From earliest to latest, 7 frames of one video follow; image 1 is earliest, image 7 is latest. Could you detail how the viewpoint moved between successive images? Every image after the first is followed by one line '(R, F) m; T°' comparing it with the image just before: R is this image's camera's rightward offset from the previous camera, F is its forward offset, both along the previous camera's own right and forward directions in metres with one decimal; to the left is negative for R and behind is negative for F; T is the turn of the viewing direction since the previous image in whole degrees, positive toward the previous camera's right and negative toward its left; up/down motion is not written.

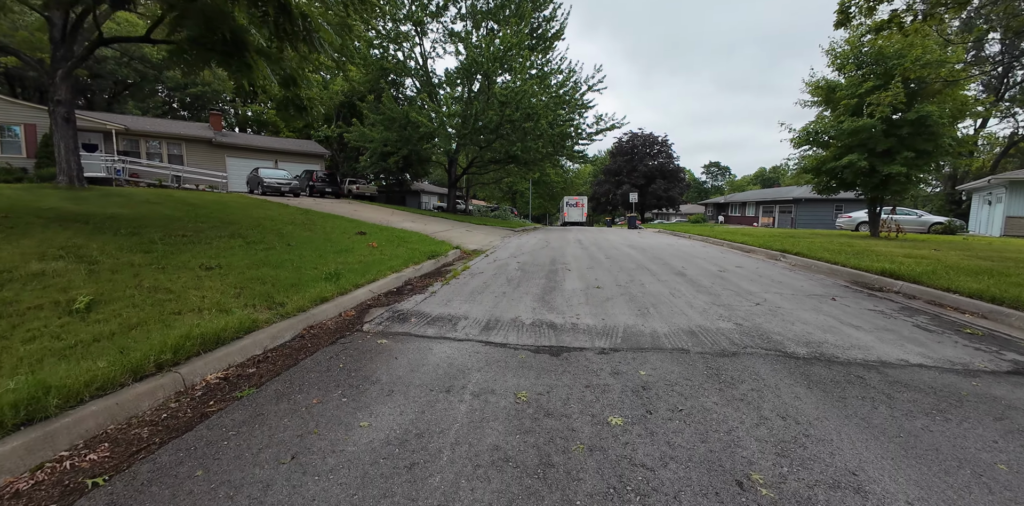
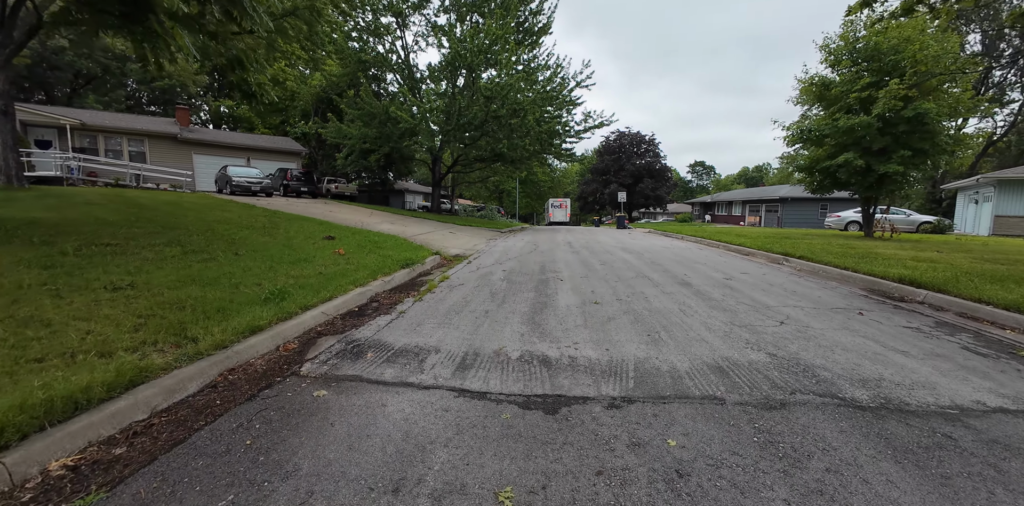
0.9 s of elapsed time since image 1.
(0.0, +0.9) m; +2°
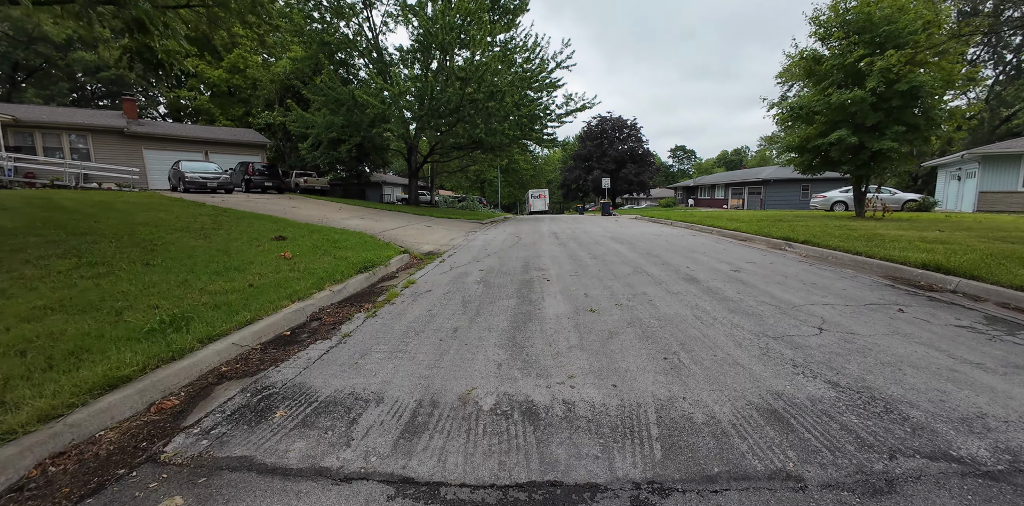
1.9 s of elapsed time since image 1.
(+0.1, +1.1) m; +2°
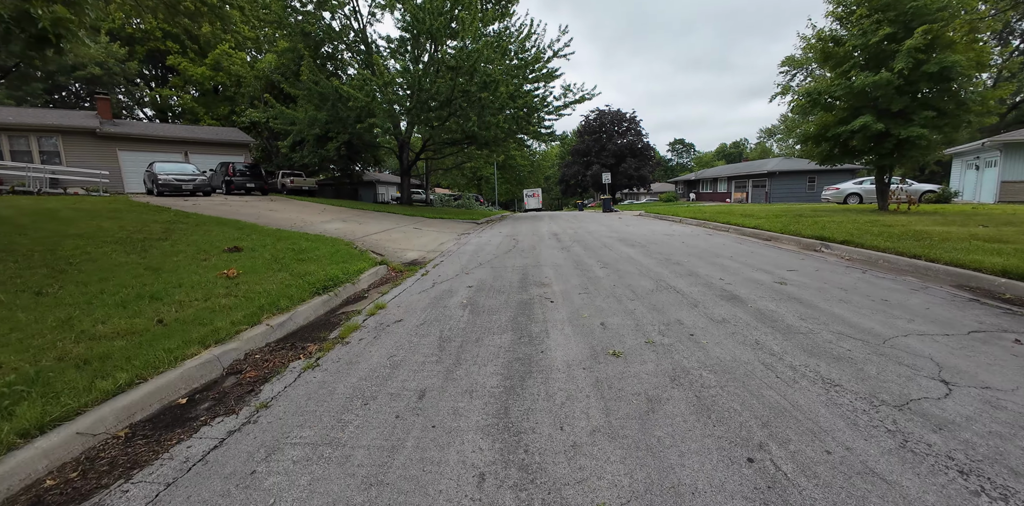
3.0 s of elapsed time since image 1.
(+0.1, +1.2) m; 0°
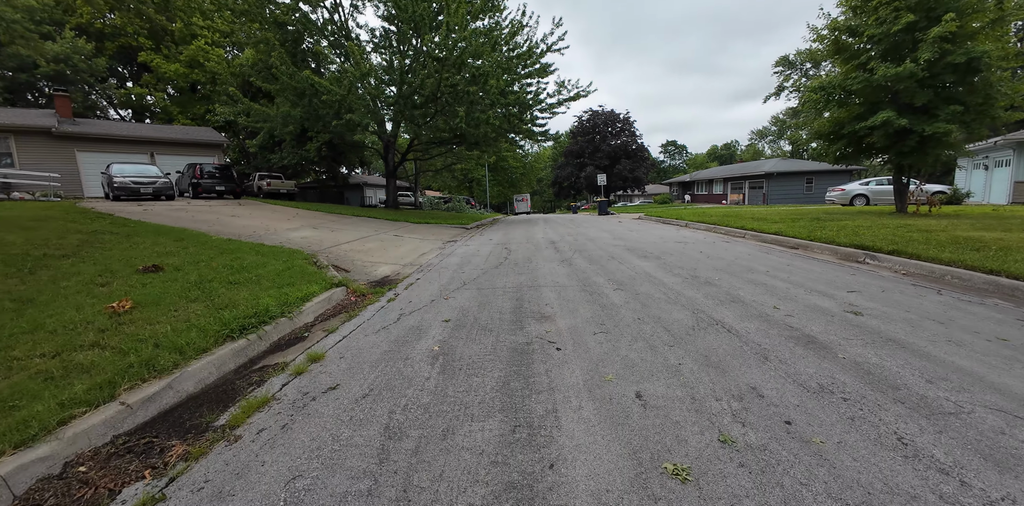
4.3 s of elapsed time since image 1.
(0.0, +1.3) m; +1°
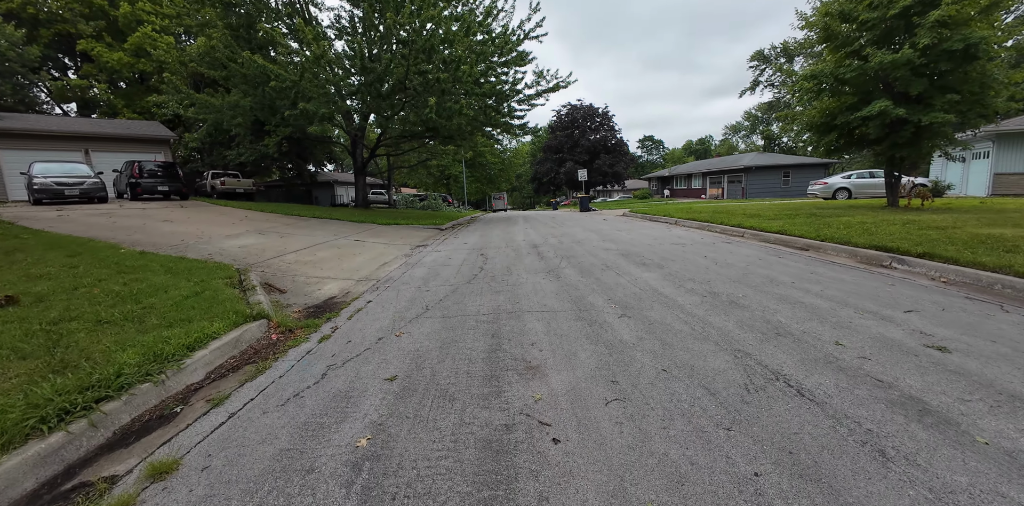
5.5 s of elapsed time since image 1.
(+0.1, +1.2) m; +3°
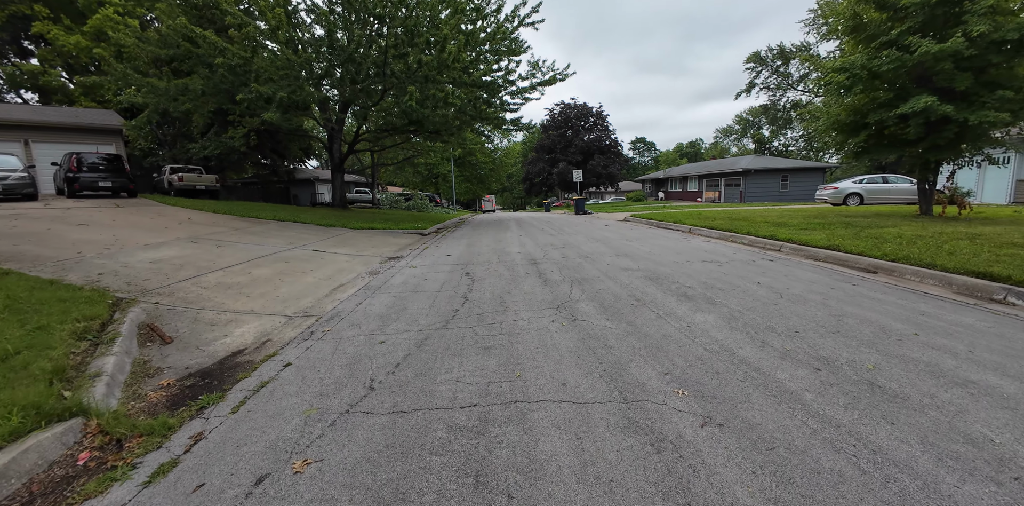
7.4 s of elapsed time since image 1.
(-0.1, +1.7) m; +1°
